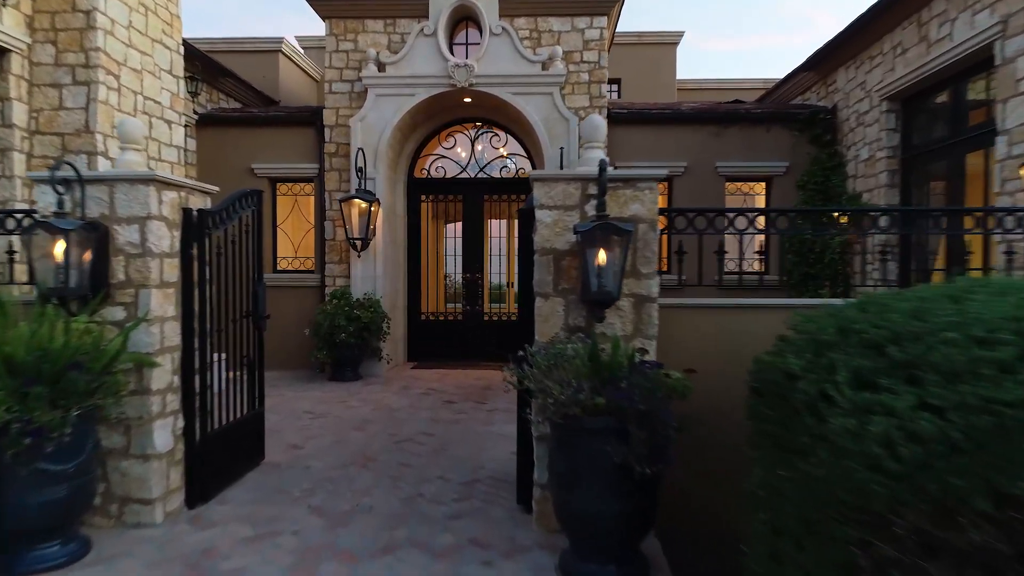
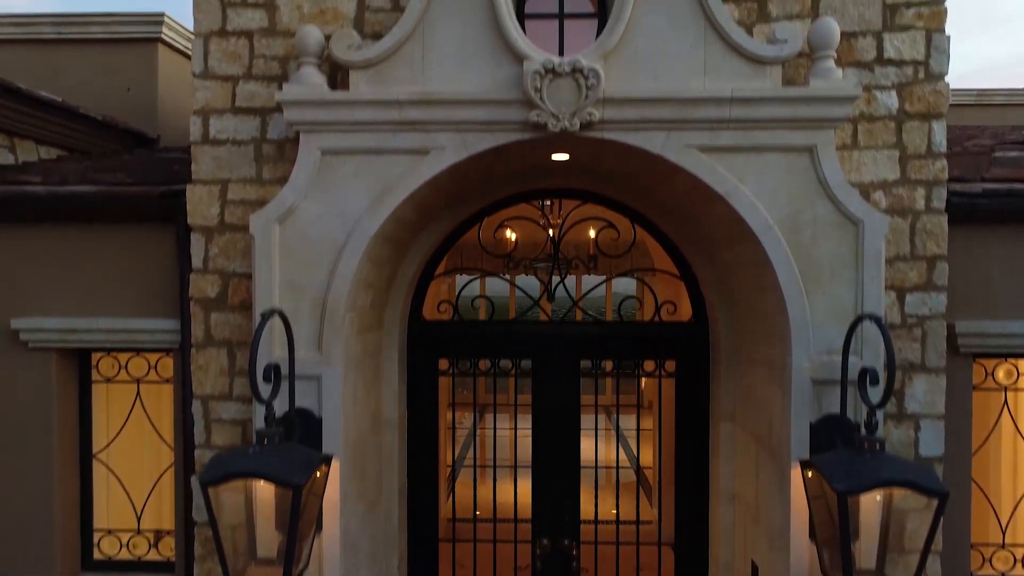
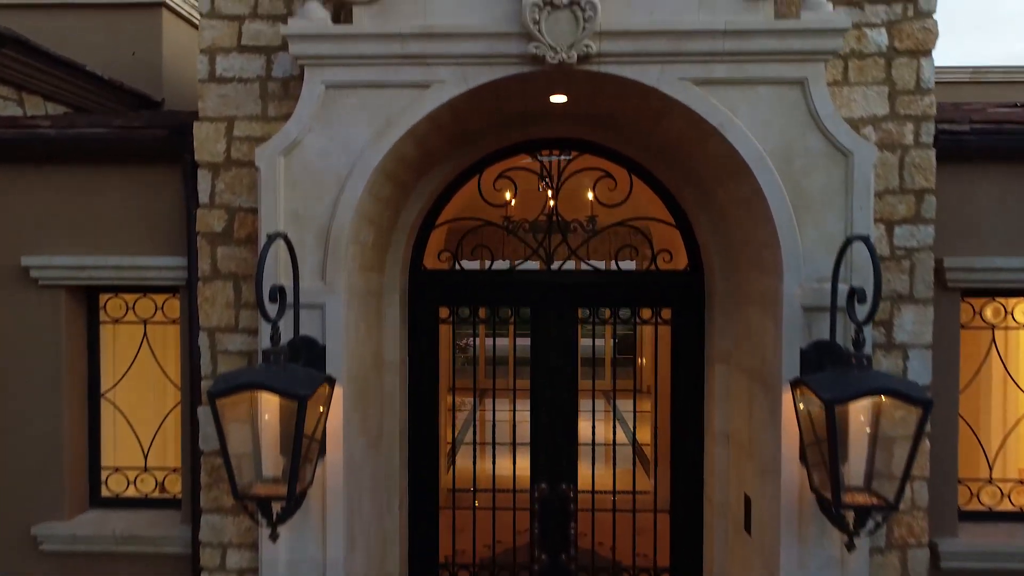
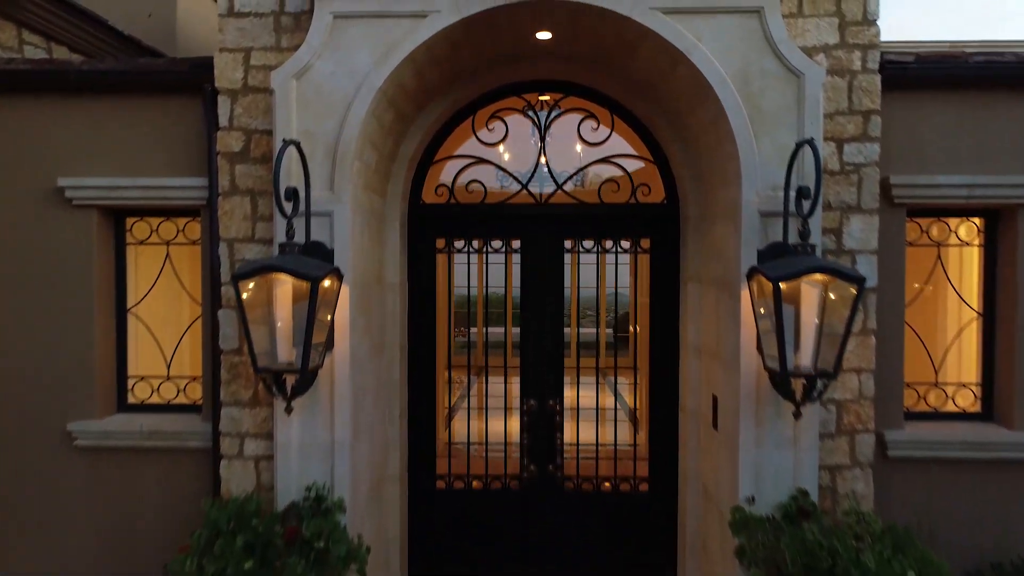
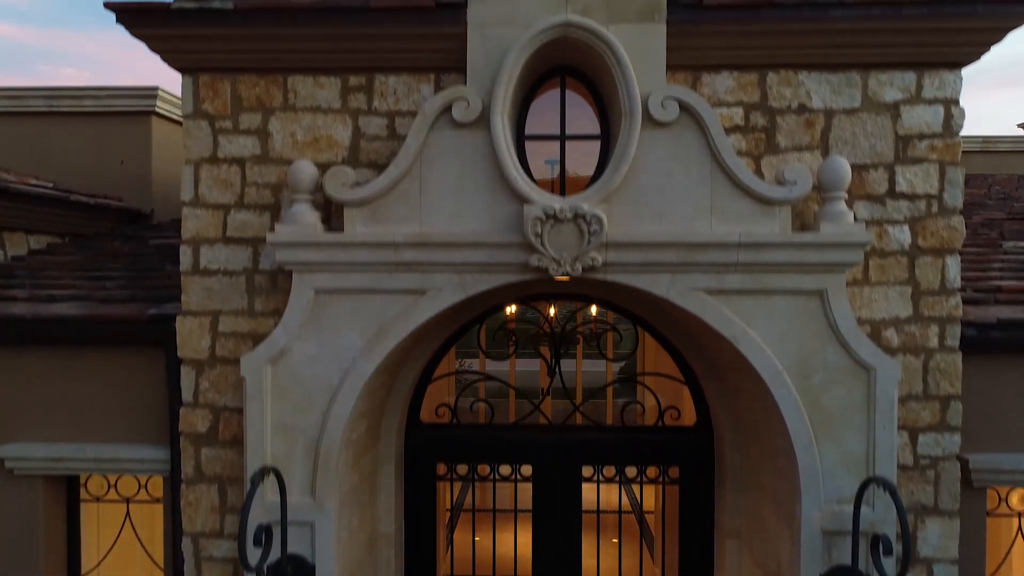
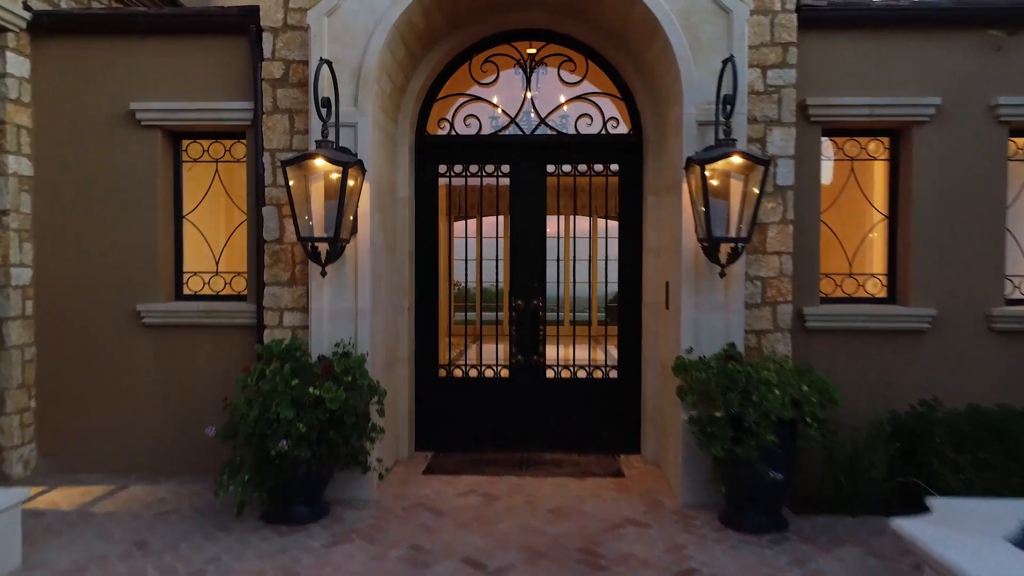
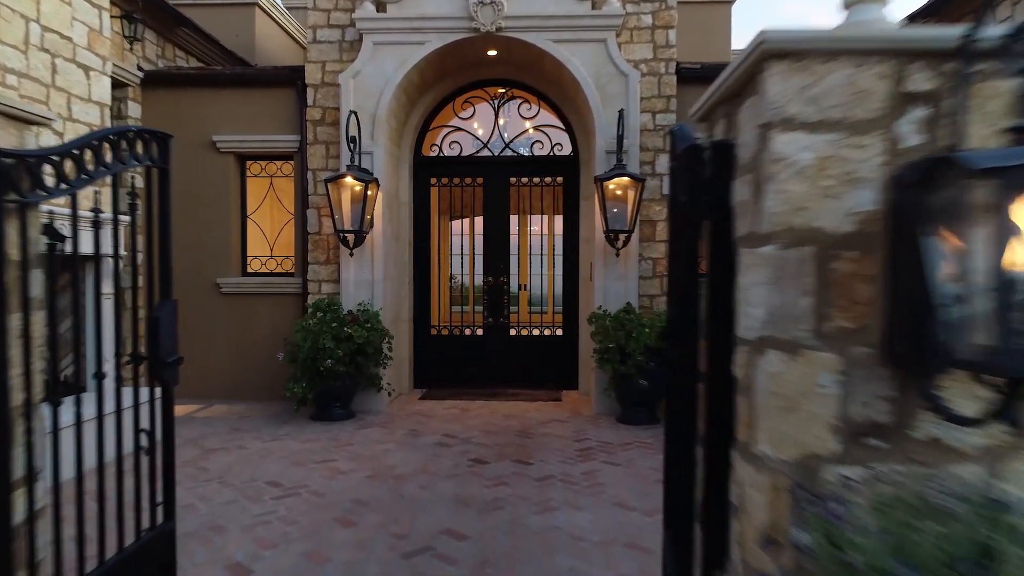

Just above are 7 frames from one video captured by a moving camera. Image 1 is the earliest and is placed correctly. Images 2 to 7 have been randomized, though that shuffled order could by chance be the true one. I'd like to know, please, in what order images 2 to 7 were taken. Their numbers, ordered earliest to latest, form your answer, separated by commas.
7, 6, 4, 3, 2, 5
